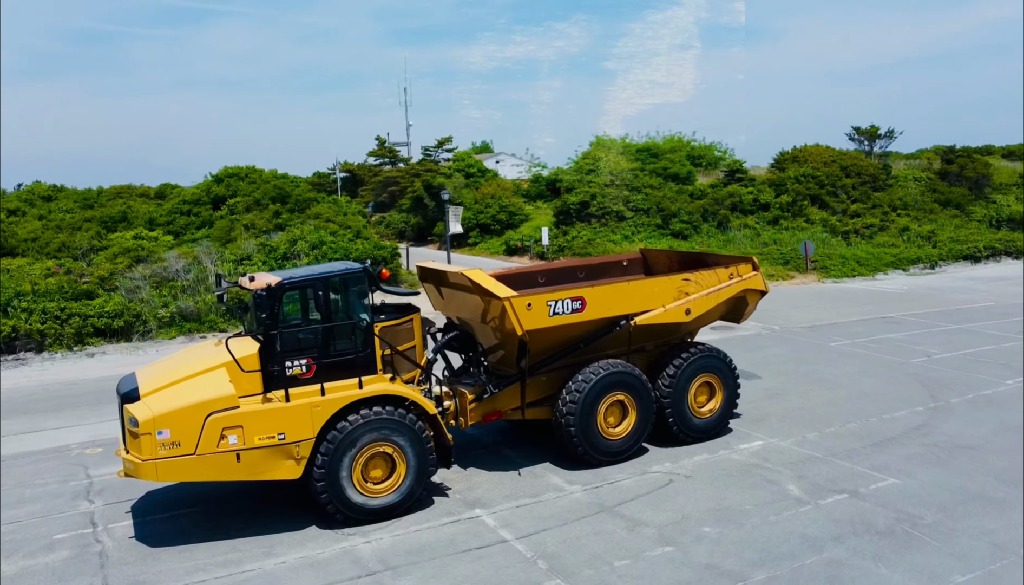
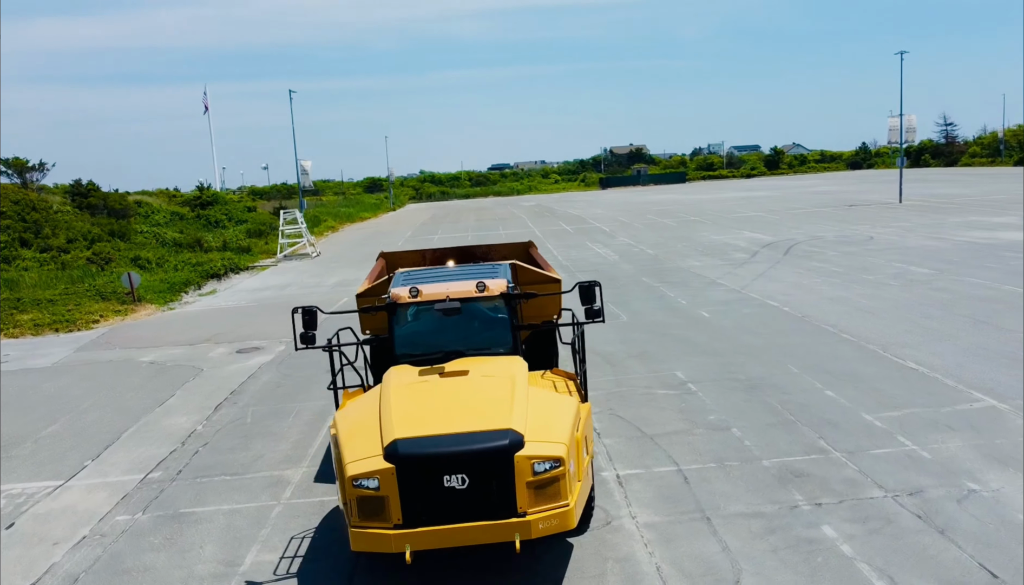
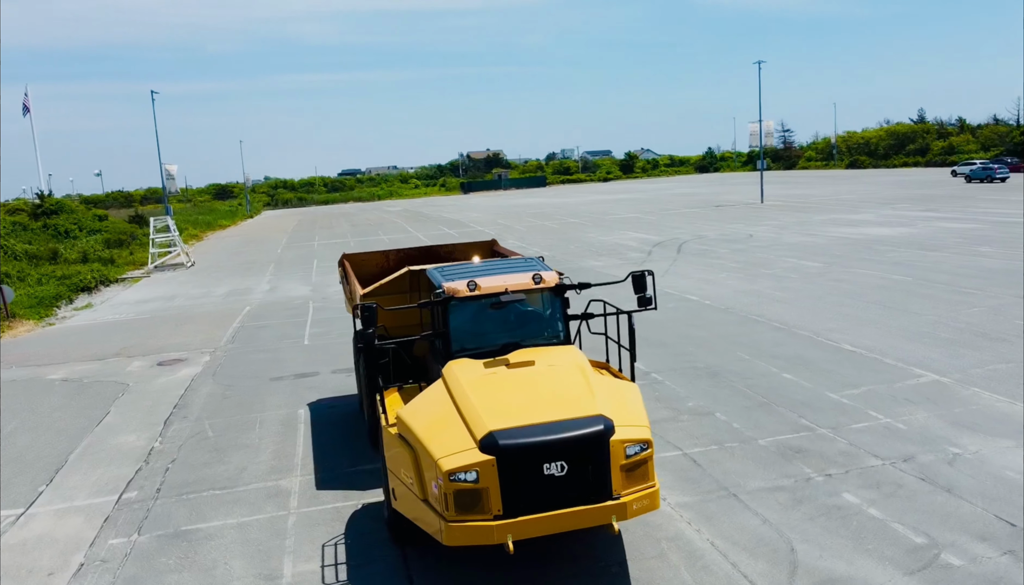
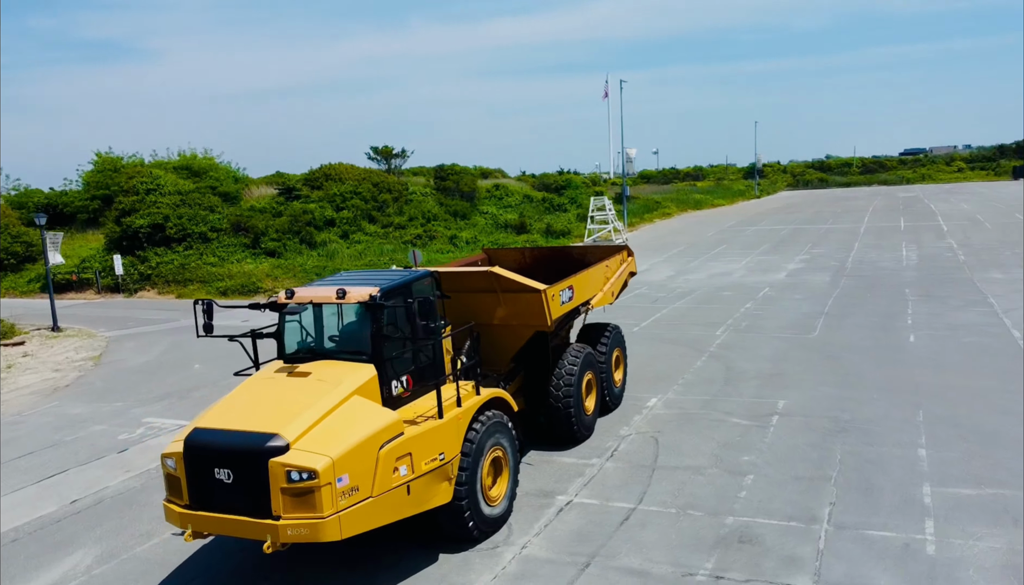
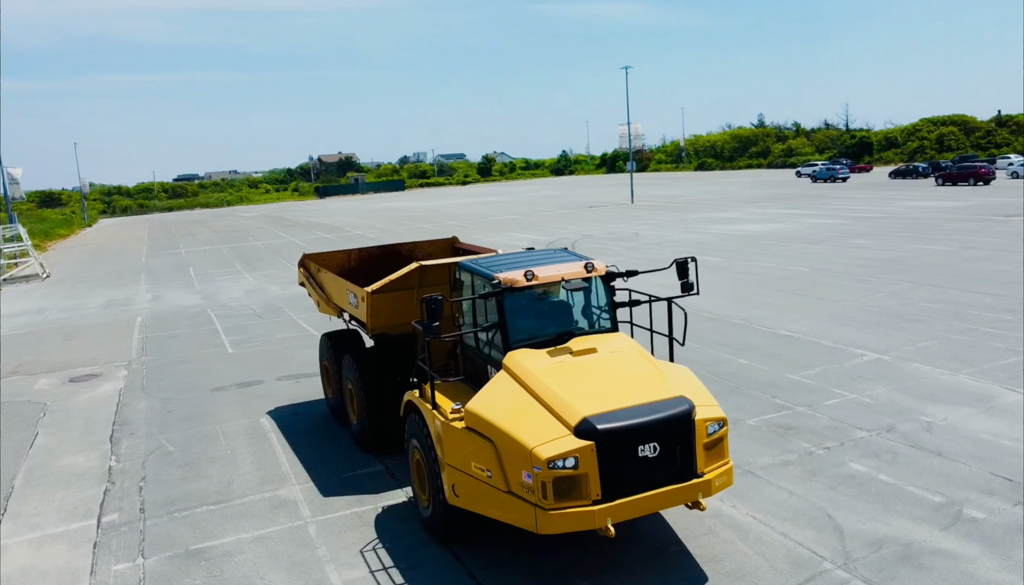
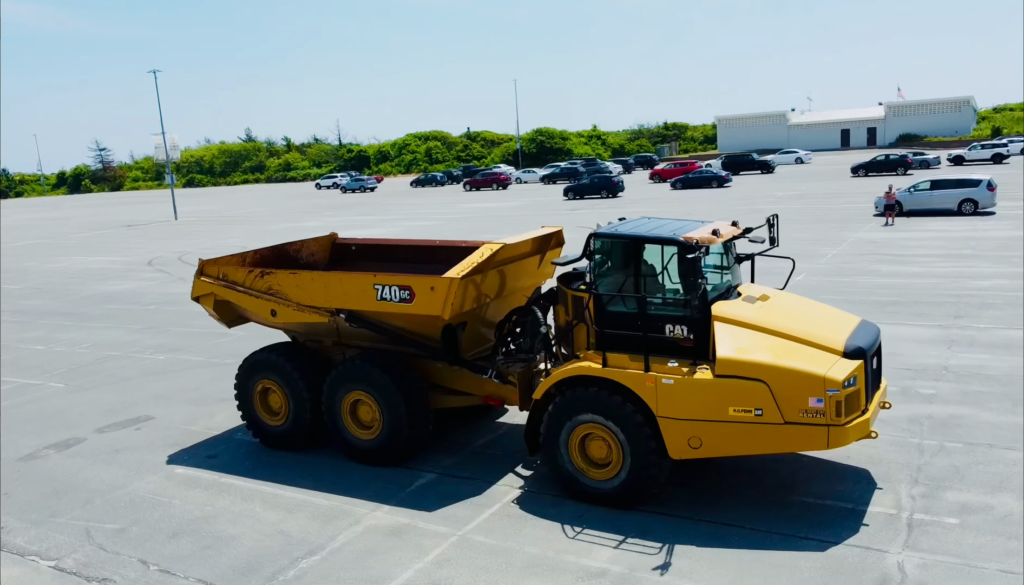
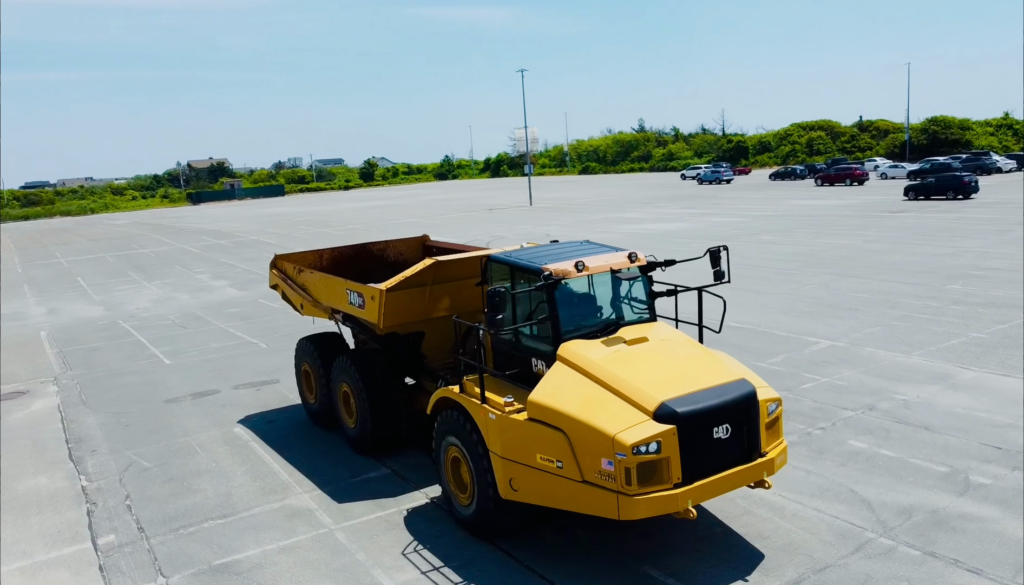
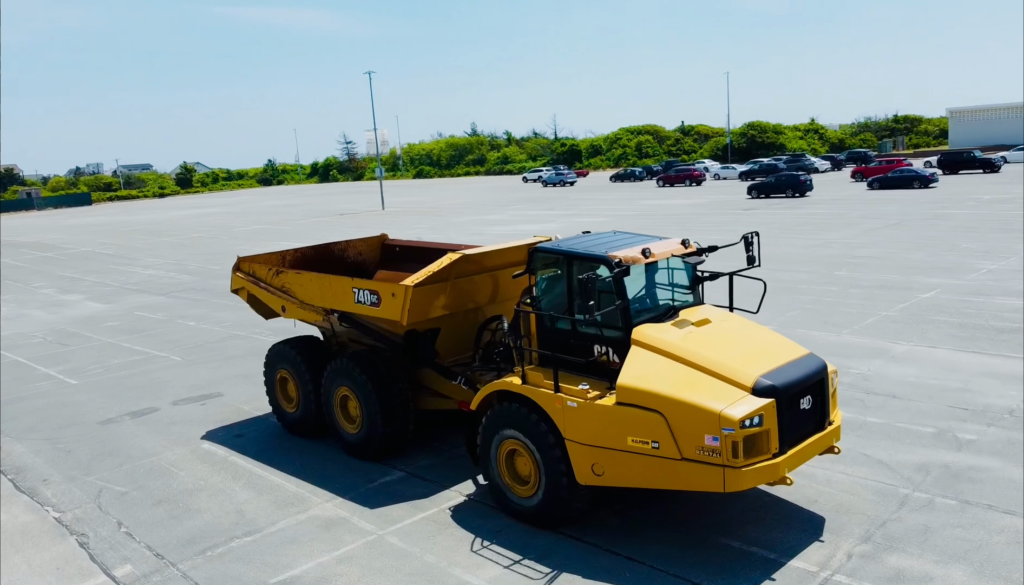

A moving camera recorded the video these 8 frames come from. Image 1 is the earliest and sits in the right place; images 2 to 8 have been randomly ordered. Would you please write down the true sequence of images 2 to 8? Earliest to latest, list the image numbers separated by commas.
4, 2, 3, 5, 7, 8, 6
